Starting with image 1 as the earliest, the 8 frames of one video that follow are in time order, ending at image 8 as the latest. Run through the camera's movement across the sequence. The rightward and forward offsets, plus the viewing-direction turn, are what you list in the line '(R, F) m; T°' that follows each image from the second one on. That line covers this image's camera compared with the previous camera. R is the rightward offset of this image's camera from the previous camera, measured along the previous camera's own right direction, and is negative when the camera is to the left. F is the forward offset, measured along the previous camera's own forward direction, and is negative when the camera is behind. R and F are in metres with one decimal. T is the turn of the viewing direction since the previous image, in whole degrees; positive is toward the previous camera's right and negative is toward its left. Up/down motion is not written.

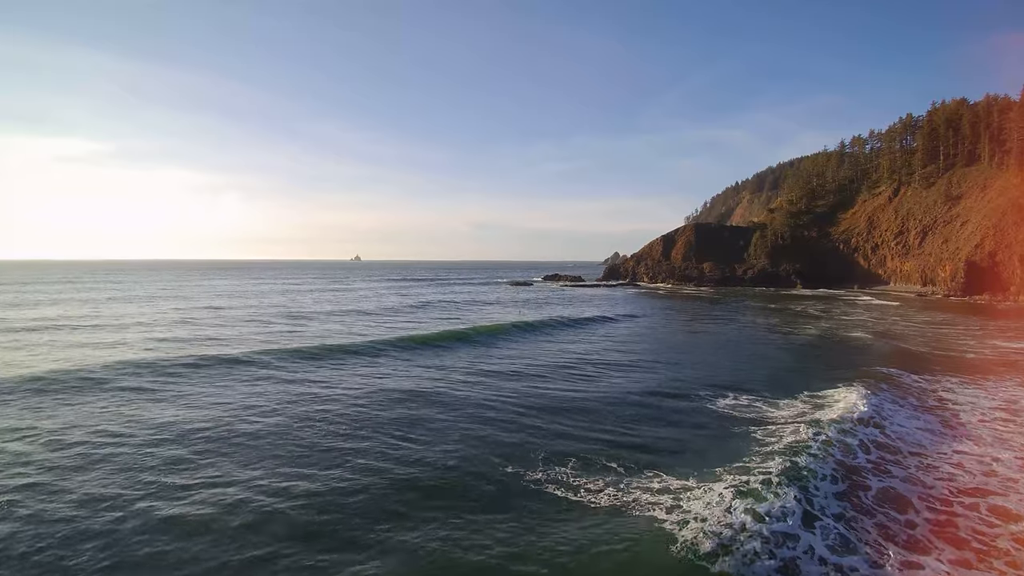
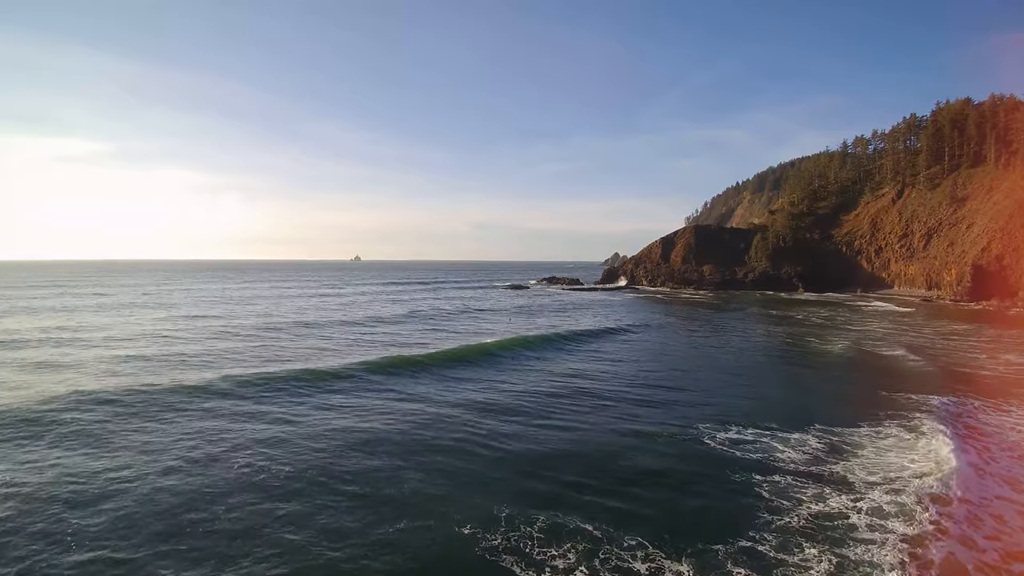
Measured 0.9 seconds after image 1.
(+0.7, +1.6) m; 0°
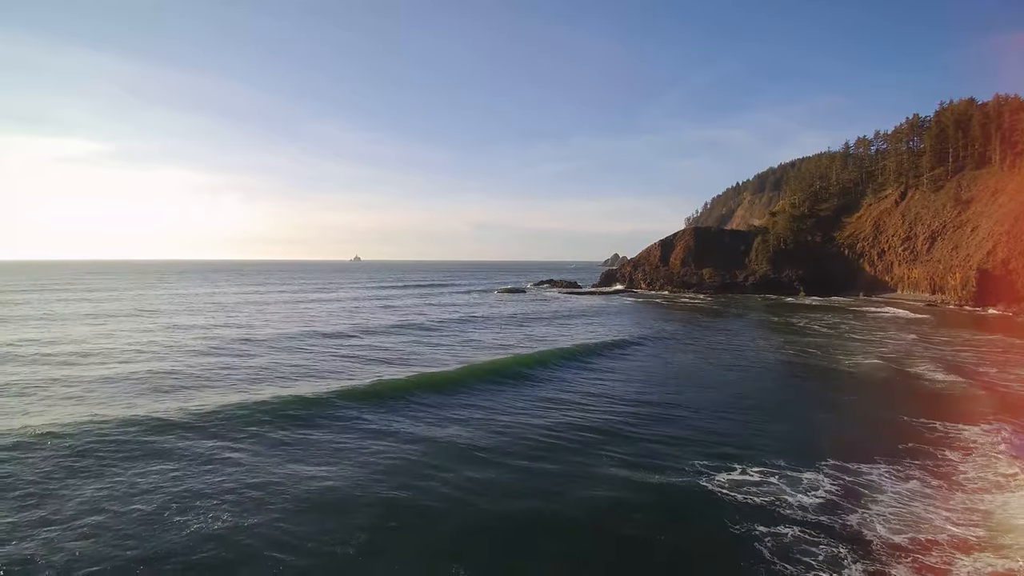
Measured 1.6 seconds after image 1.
(+0.6, +1.4) m; 0°
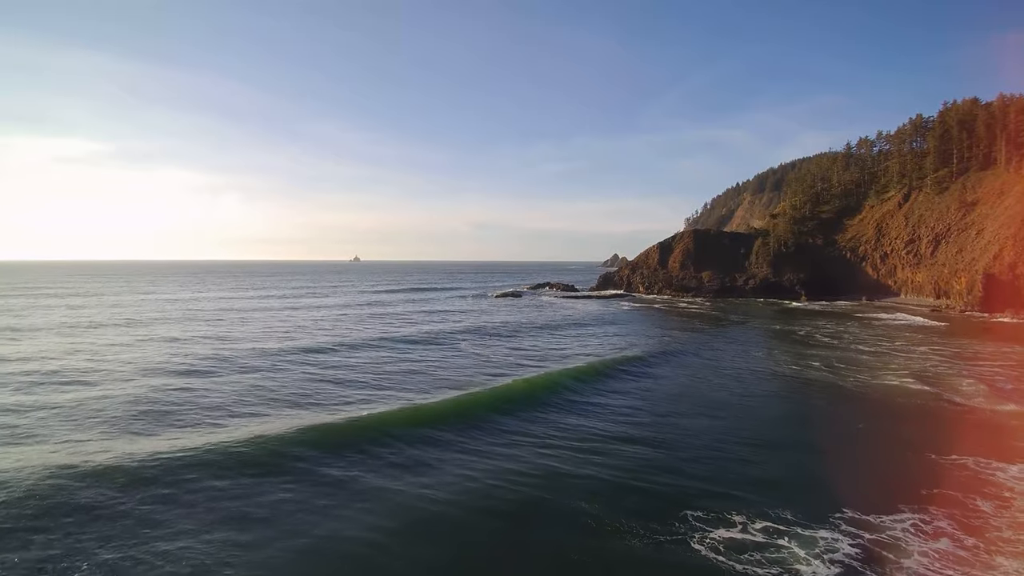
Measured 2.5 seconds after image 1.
(+0.8, +1.6) m; 0°
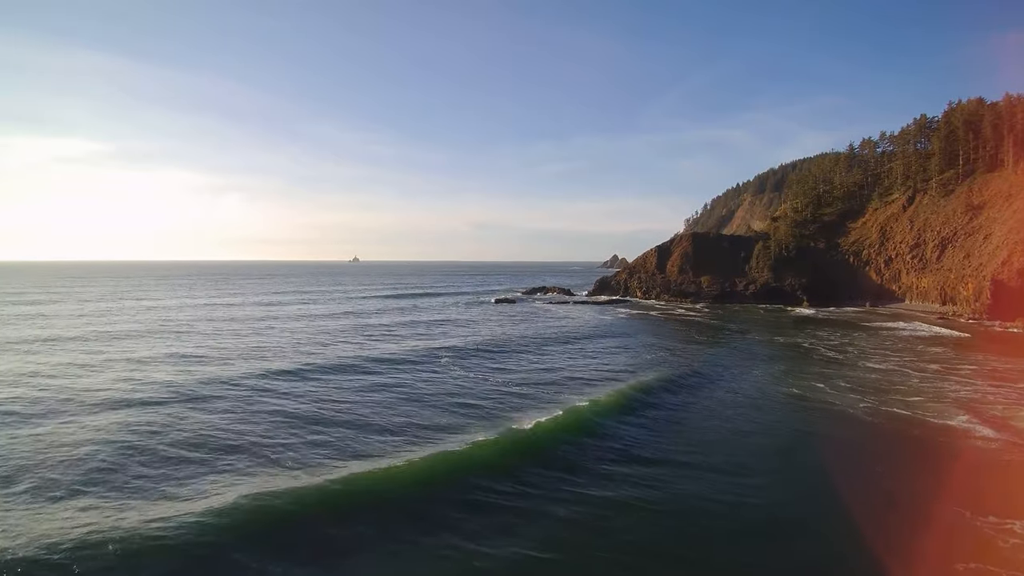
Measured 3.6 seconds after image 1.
(+1.0, +2.1) m; 0°
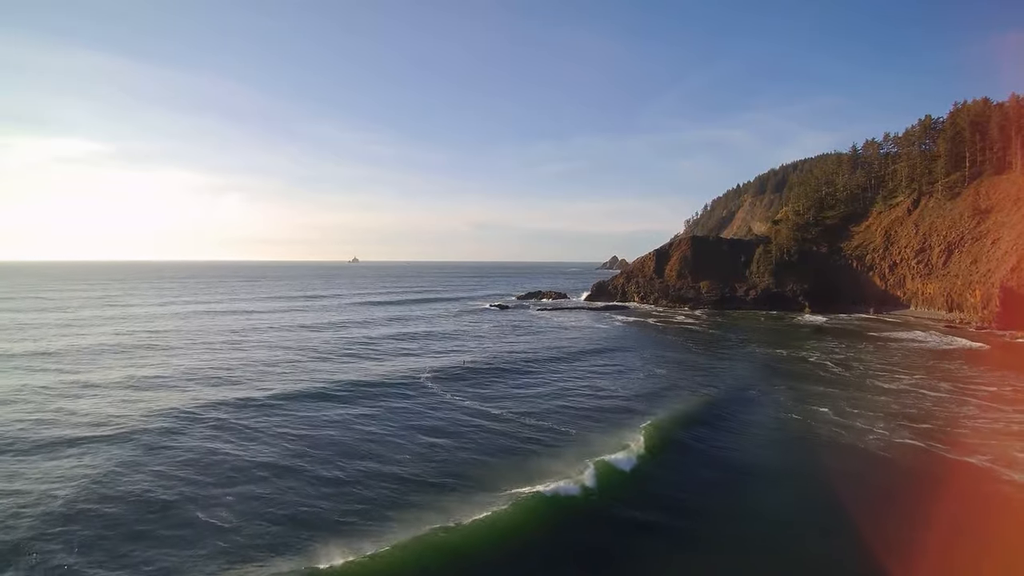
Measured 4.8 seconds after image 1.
(+0.9, +2.0) m; 0°
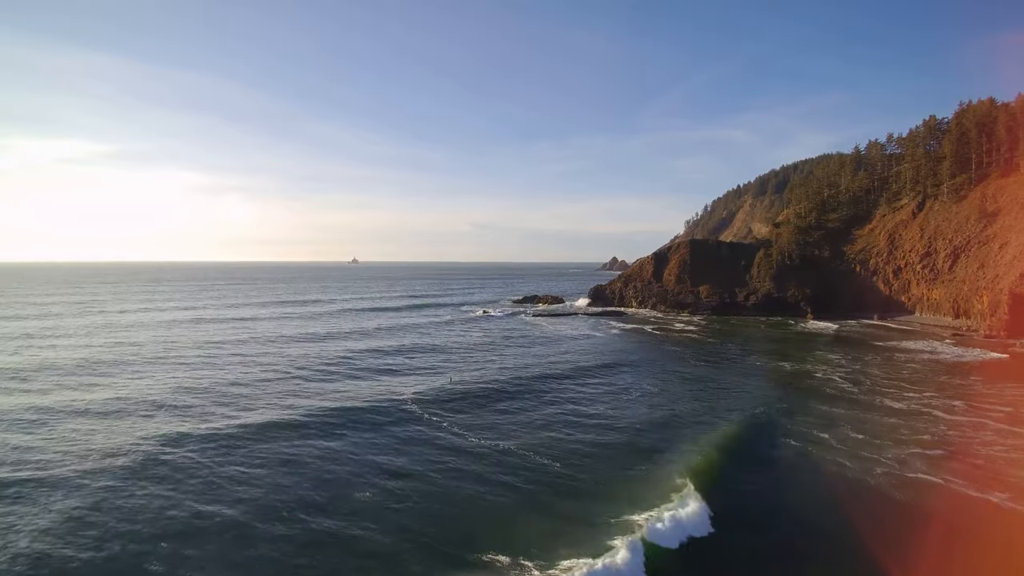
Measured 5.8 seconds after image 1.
(+0.9, +1.7) m; 0°
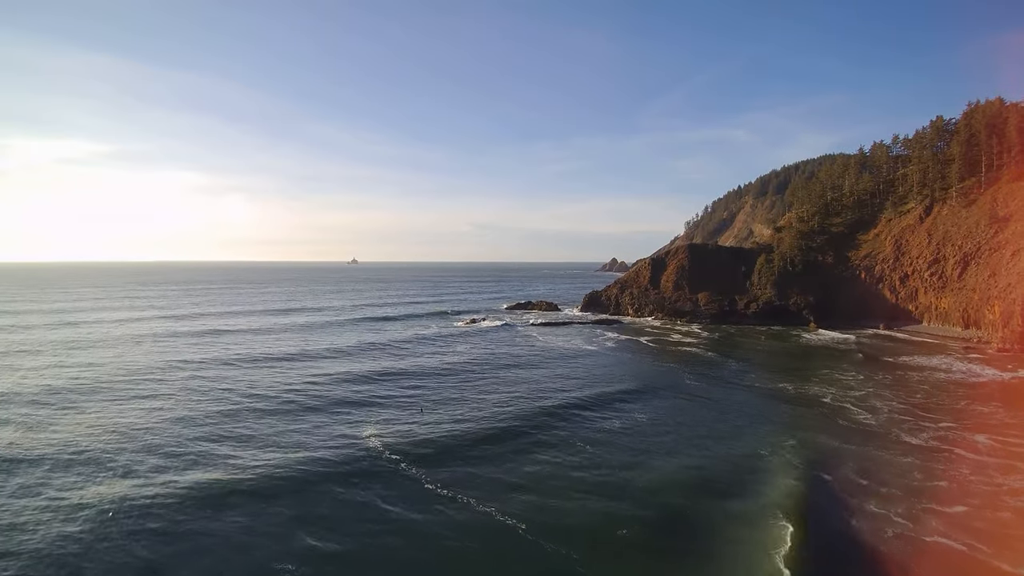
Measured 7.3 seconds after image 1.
(+1.3, +2.8) m; 0°
